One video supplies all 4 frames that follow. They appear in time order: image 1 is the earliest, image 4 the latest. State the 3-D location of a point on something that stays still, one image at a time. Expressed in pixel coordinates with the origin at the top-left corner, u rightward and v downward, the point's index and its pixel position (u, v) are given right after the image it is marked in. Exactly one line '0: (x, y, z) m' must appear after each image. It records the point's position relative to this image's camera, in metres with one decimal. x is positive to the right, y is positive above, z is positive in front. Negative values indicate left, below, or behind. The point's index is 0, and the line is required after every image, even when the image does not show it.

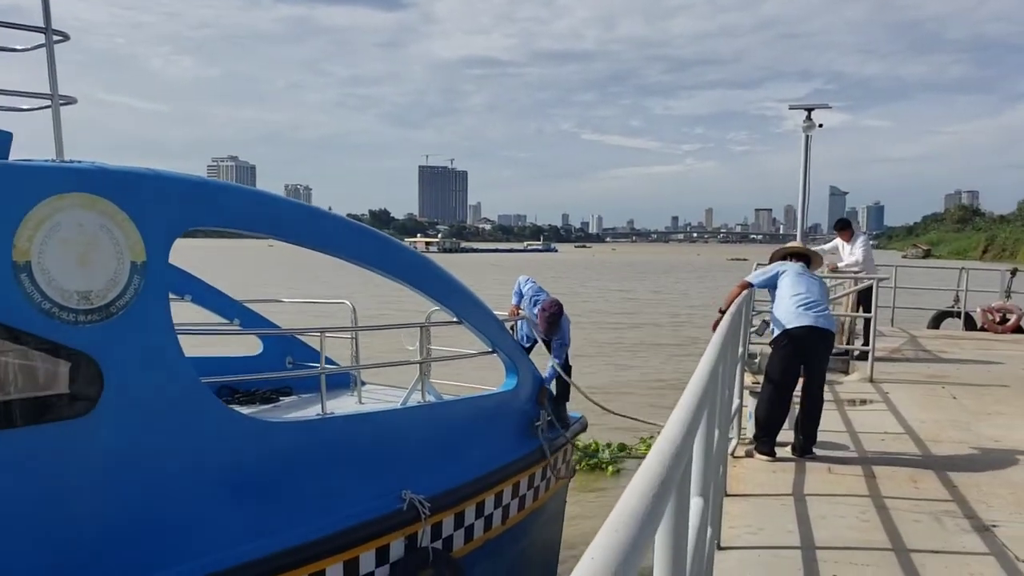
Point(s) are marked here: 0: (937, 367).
0: (+4.6, -1.0, +10.2) m
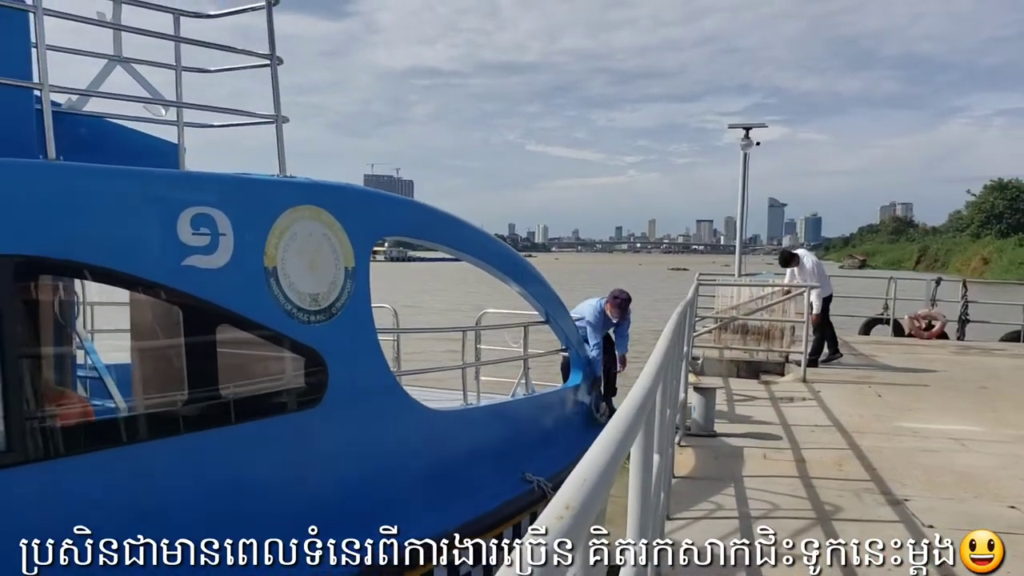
0: (+4.5, -1.1, +12.6) m
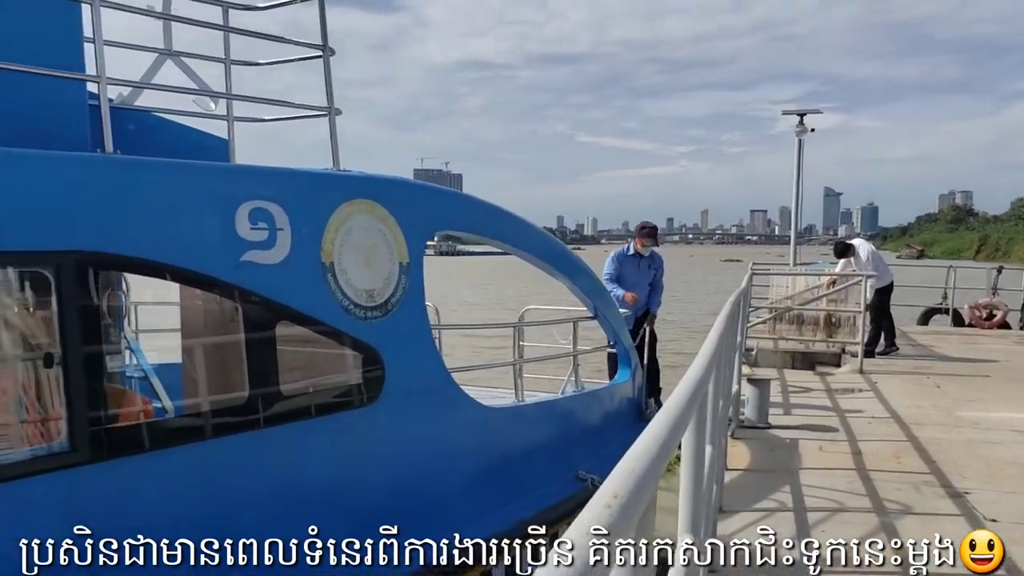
0: (+5.1, -0.9, +12.4) m
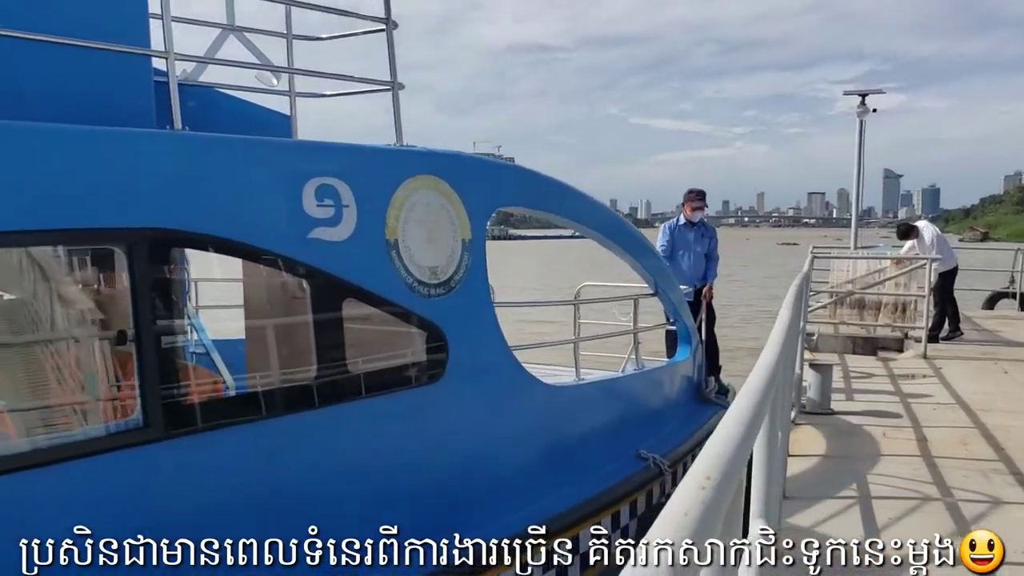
0: (+5.9, -0.7, +12.0) m
